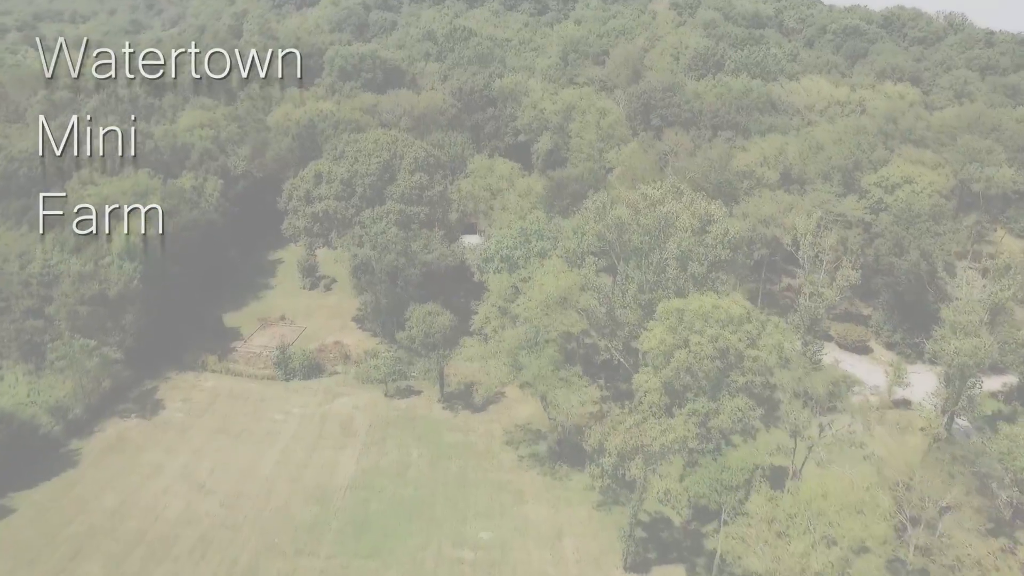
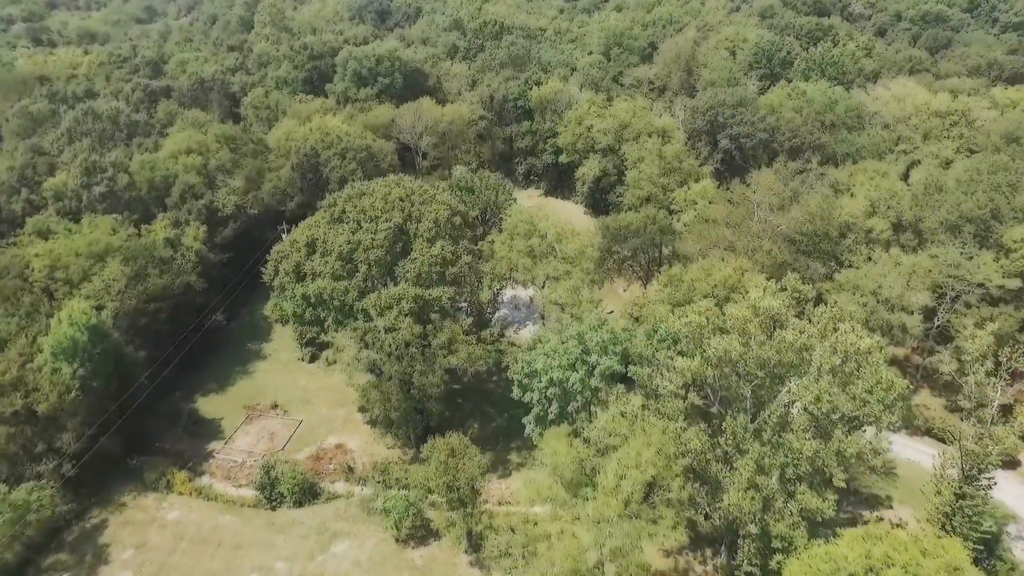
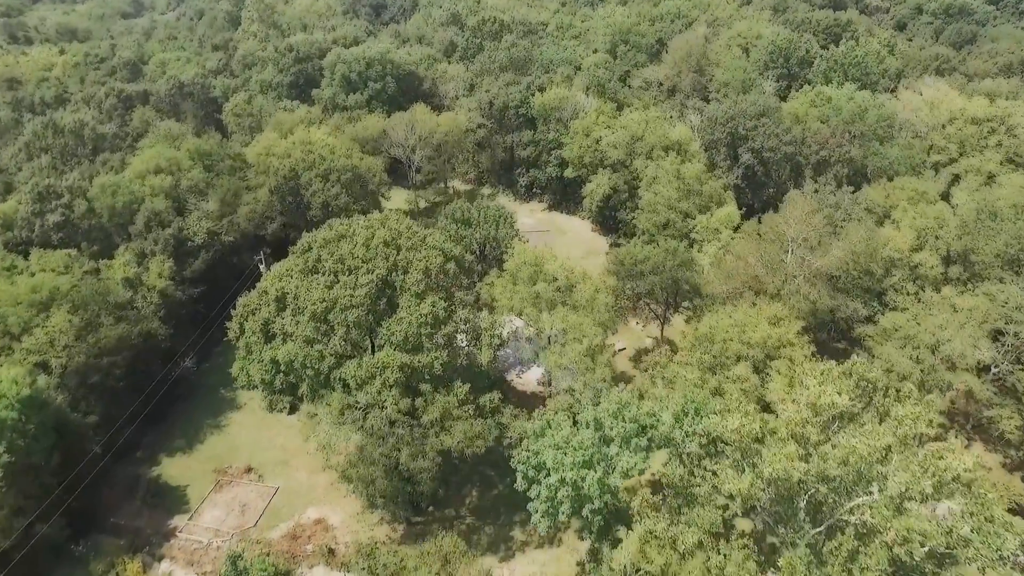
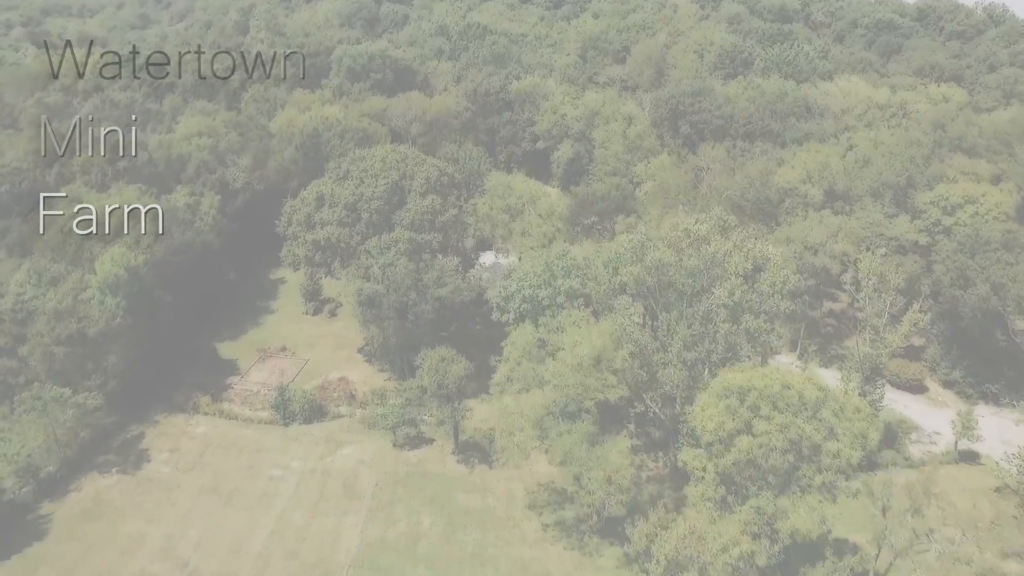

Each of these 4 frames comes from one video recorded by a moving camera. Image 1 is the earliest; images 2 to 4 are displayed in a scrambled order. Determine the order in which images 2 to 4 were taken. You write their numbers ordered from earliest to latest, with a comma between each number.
4, 2, 3
